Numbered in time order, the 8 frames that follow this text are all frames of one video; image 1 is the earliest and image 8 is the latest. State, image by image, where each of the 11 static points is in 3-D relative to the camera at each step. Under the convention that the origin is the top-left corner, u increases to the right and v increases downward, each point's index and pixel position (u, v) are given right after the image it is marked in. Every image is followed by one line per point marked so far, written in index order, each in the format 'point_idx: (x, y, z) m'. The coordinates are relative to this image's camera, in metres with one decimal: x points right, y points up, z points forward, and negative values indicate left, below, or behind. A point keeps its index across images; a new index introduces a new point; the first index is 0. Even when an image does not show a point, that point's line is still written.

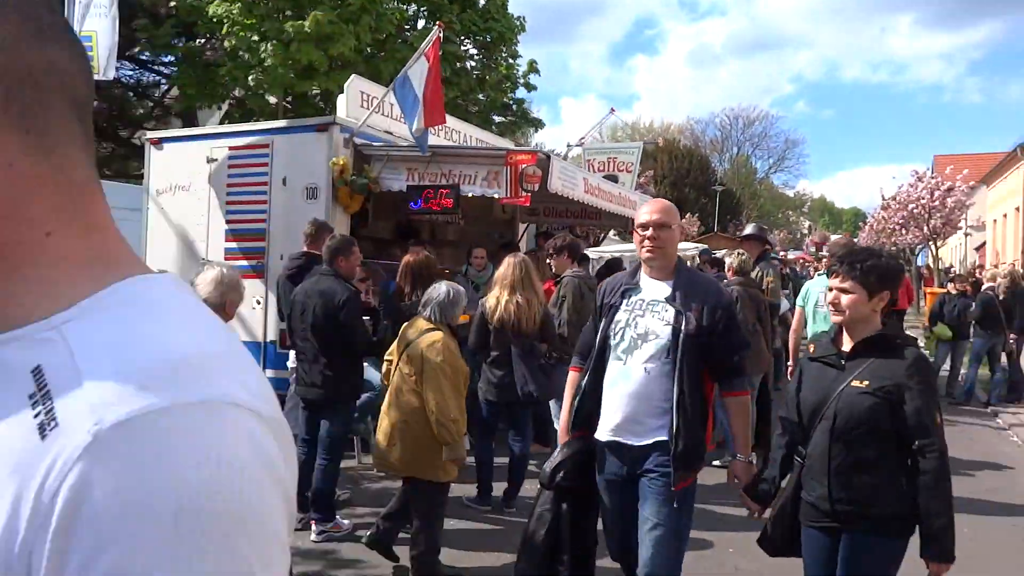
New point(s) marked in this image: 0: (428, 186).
0: (-0.8, +1.0, +7.9) m
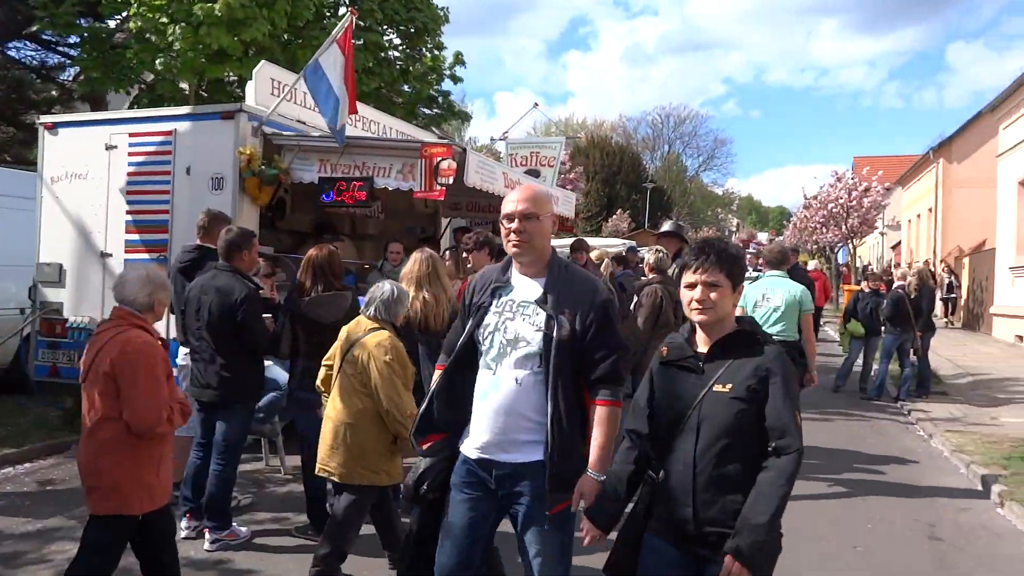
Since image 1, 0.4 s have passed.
0: (-1.6, +1.0, +7.6) m
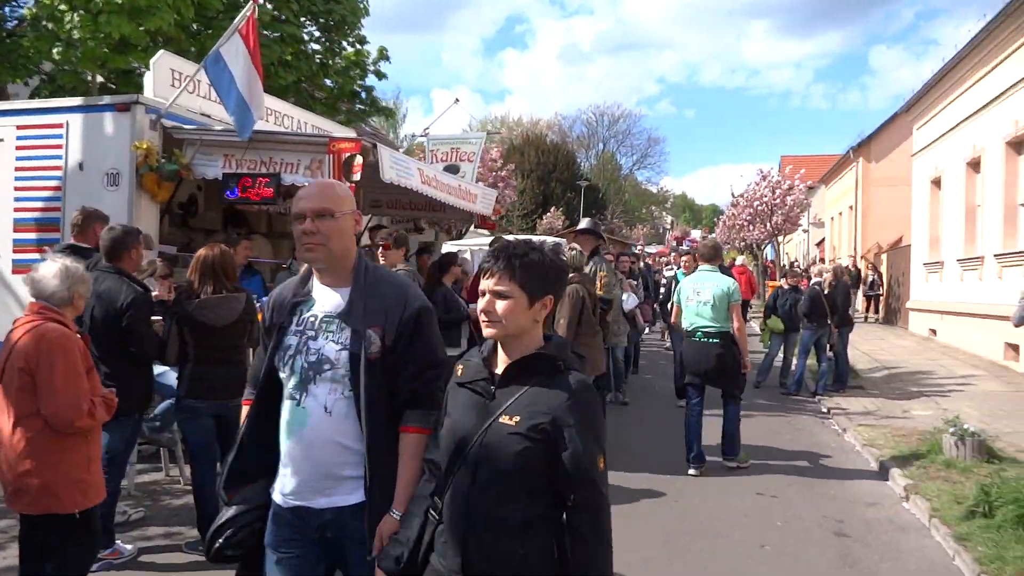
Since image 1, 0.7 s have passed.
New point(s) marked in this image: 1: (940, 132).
0: (-2.4, +1.0, +7.3) m
1: (+10.1, +3.7, +19.0) m
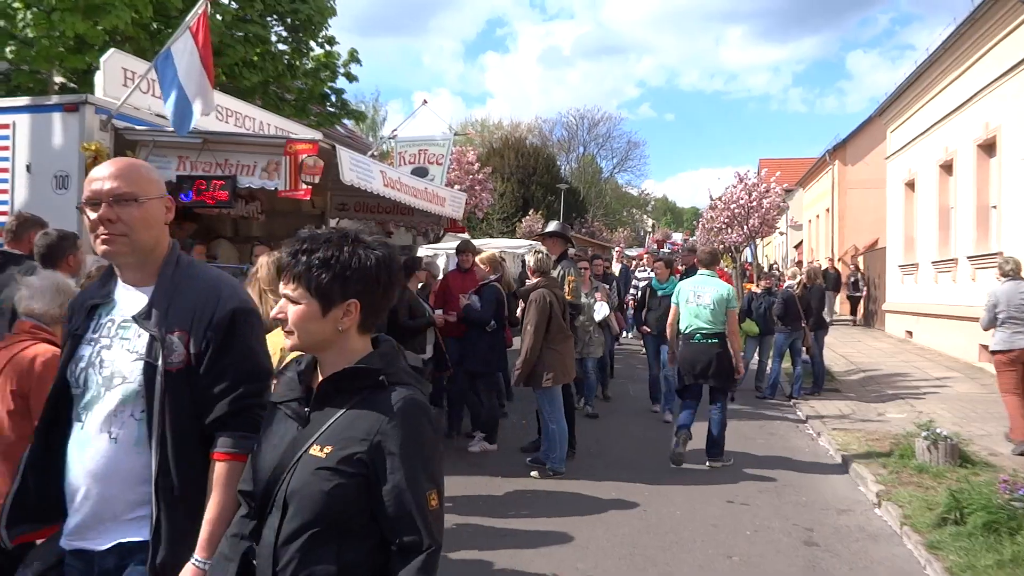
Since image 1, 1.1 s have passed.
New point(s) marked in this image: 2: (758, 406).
0: (-2.7, +1.0, +7.1) m
1: (+9.5, +3.6, +19.1) m
2: (+3.4, -1.6, +11.1) m
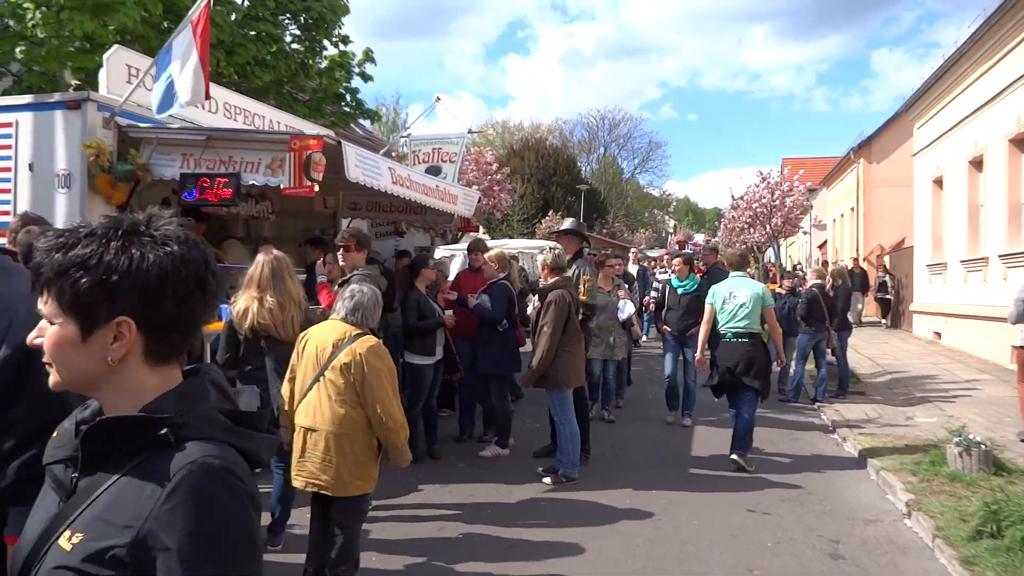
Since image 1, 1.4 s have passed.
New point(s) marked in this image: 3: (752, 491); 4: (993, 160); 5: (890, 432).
0: (-2.6, +1.0, +6.9) m
1: (+9.9, +3.6, +18.6) m
2: (+3.6, -1.6, +10.8) m
3: (+1.9, -1.6, +6.5) m
4: (+8.9, +2.4, +14.9) m
5: (+4.1, -1.6, +8.7) m
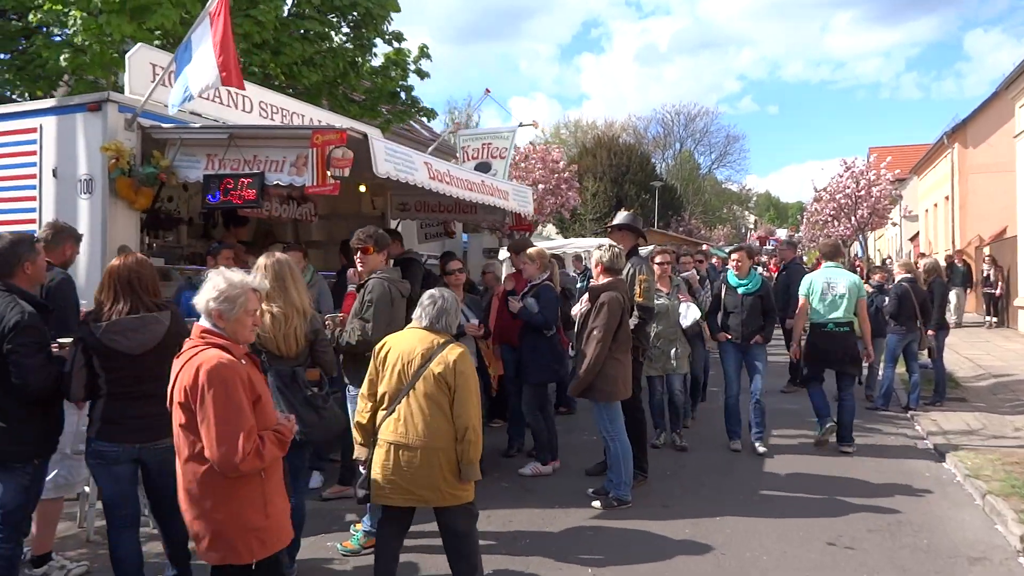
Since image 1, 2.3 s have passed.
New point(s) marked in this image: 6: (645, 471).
0: (-2.3, +0.9, +6.5) m
1: (+11.3, +3.8, +16.9) m
2: (+4.3, -1.6, +9.8) m
3: (+2.3, -1.6, +5.7) m
4: (+9.9, +2.5, +13.4) m
5: (+4.6, -1.5, +7.7) m
6: (+1.1, -1.5, +6.5) m
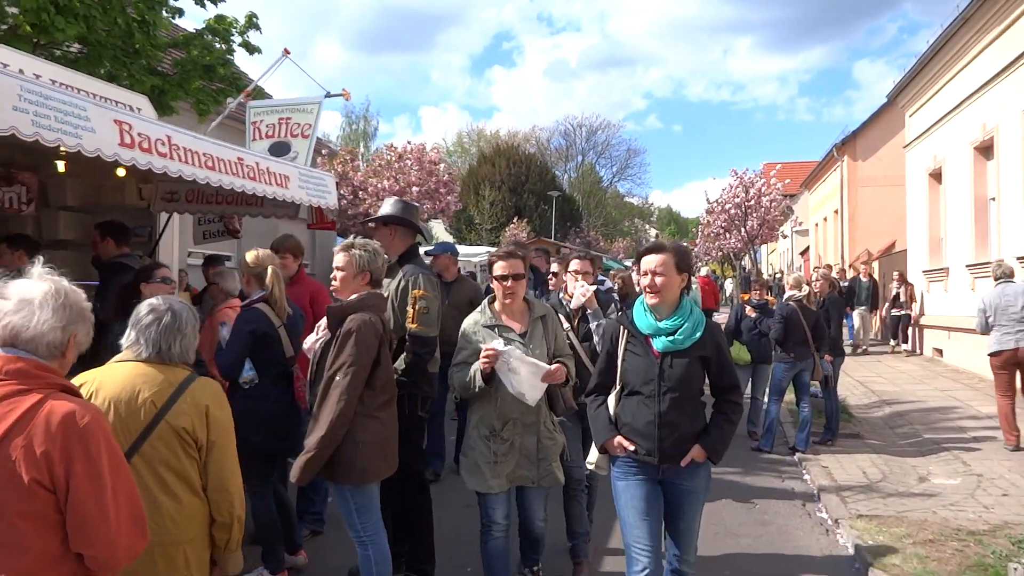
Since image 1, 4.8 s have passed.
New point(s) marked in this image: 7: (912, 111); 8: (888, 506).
0: (-3.8, +0.8, +4.1) m
1: (+8.5, +3.4, +16.1) m
2: (+2.4, -1.7, +8.1) m
3: (+0.8, -1.7, +3.8) m
4: (+7.6, +2.2, +12.3) m
5: (+2.9, -1.7, +6.0) m
6: (-0.5, -1.6, +4.4) m
7: (+8.9, +3.9, +17.8) m
8: (+2.9, -1.7, +6.2) m
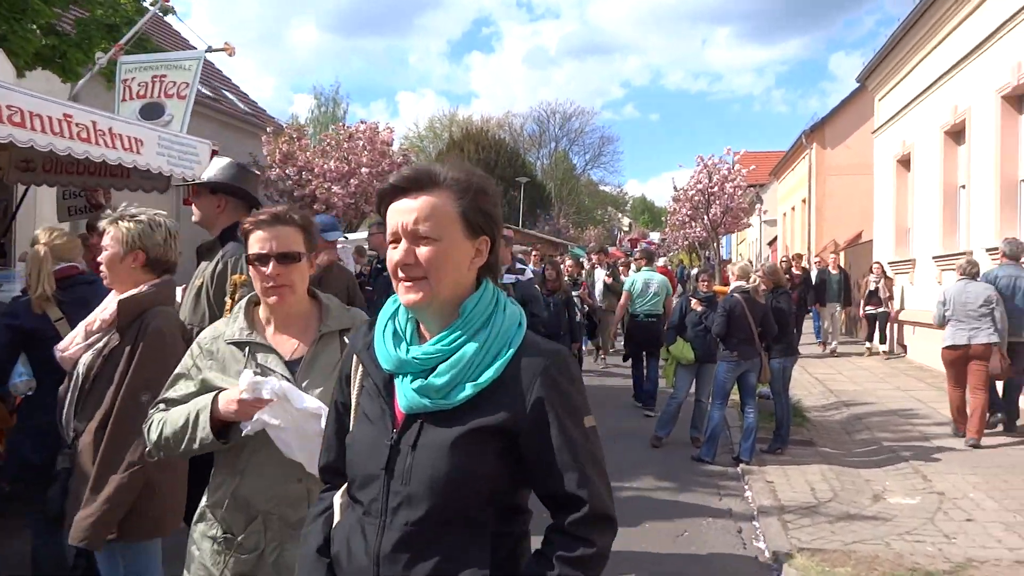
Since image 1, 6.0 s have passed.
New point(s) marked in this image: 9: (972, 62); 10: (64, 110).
0: (-4.5, +0.9, +3.0) m
1: (+7.5, +3.6, +15.3) m
2: (+1.6, -1.7, +7.2) m
3: (+0.1, -1.7, +2.9) m
4: (+6.7, +2.3, +11.6) m
5: (+2.2, -1.6, +5.2) m
6: (-1.2, -1.5, +3.5) m
7: (+7.8, +4.1, +17.0) m
8: (+2.2, -1.6, +5.4) m
9: (+6.9, +3.4, +12.1) m
10: (-2.8, +1.1, +5.2) m
